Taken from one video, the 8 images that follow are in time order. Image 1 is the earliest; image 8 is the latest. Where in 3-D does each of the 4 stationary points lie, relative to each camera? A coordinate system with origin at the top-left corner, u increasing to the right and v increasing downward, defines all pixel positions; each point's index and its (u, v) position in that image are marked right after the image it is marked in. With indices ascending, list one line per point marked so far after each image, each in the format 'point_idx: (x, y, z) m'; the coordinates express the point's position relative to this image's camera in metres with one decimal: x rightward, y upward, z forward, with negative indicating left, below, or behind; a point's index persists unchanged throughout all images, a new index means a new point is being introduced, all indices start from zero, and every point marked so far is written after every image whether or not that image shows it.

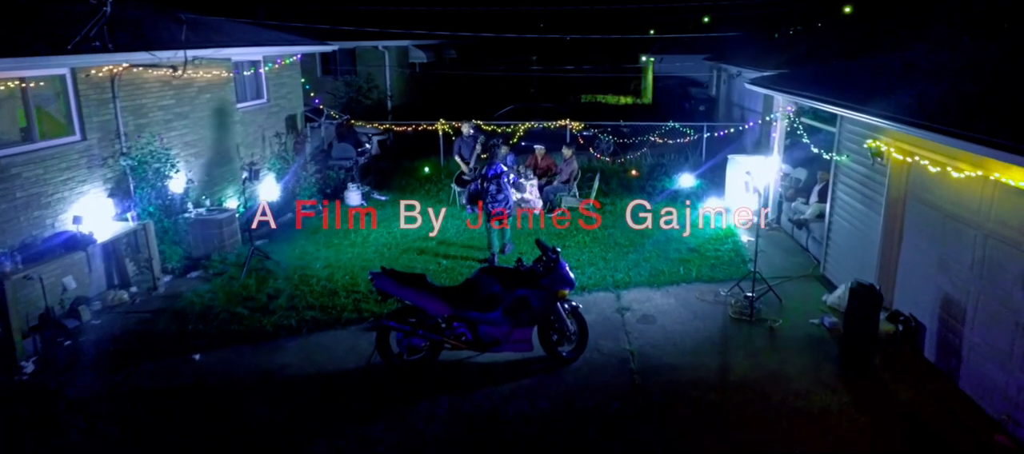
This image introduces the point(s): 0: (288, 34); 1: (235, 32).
0: (-5.4, +4.6, +14.8) m
1: (-5.8, +4.1, +13.1) m
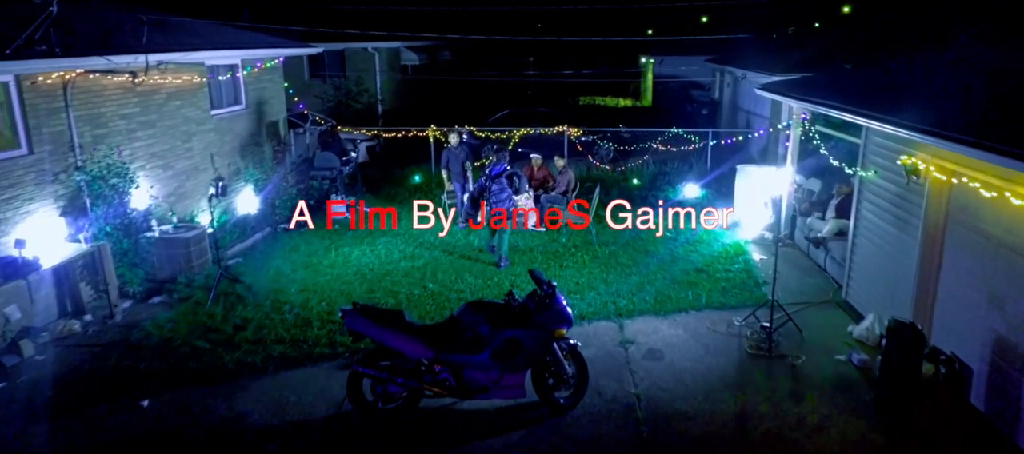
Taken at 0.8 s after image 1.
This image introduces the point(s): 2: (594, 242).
0: (-5.5, +4.3, +14.0) m
1: (-6.0, +3.8, +12.3) m
2: (+1.4, -0.3, +10.5) m
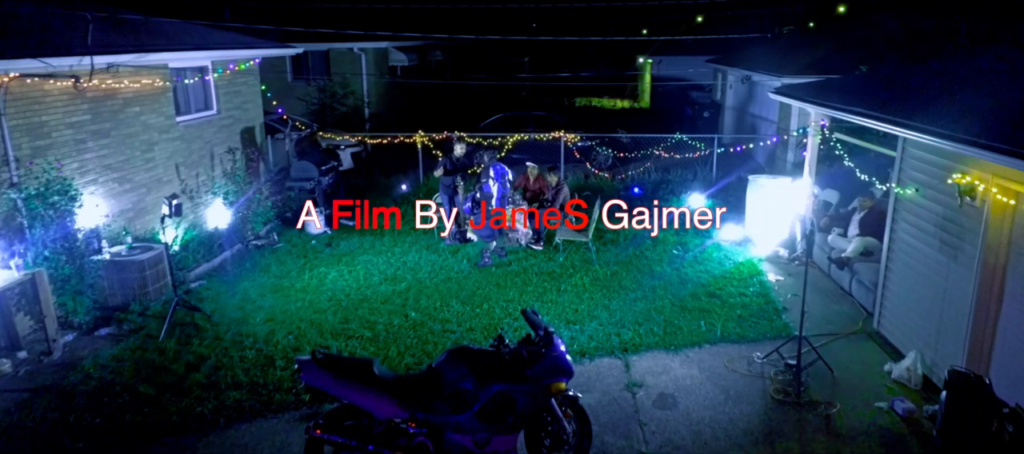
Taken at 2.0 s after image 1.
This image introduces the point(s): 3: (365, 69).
0: (-5.7, +4.0, +13.0) m
1: (-6.1, +3.5, +11.3) m
2: (+1.3, -0.5, +9.6) m
3: (-4.6, +4.9, +19.3) m
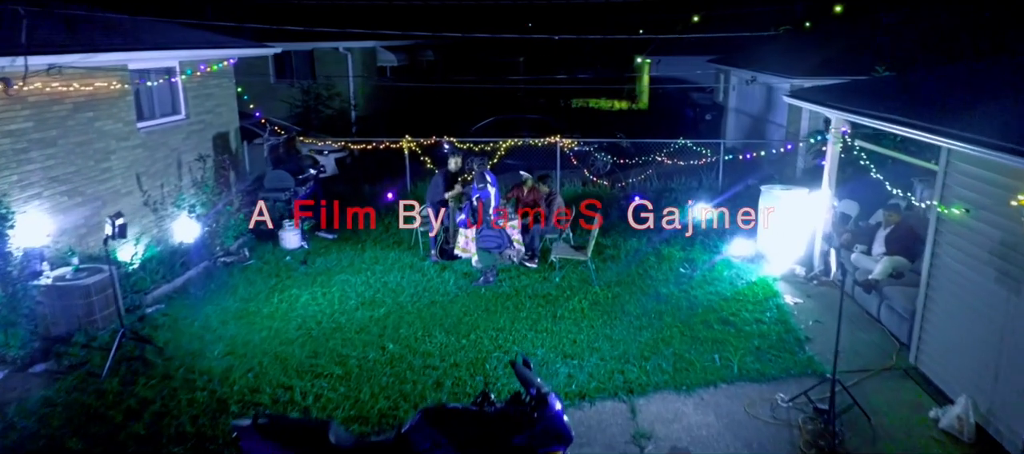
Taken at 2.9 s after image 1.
0: (-5.8, +3.8, +12.1) m
1: (-6.3, +3.3, +10.4) m
2: (+1.1, -0.8, +8.7) m
3: (-4.8, +4.7, +18.4) m
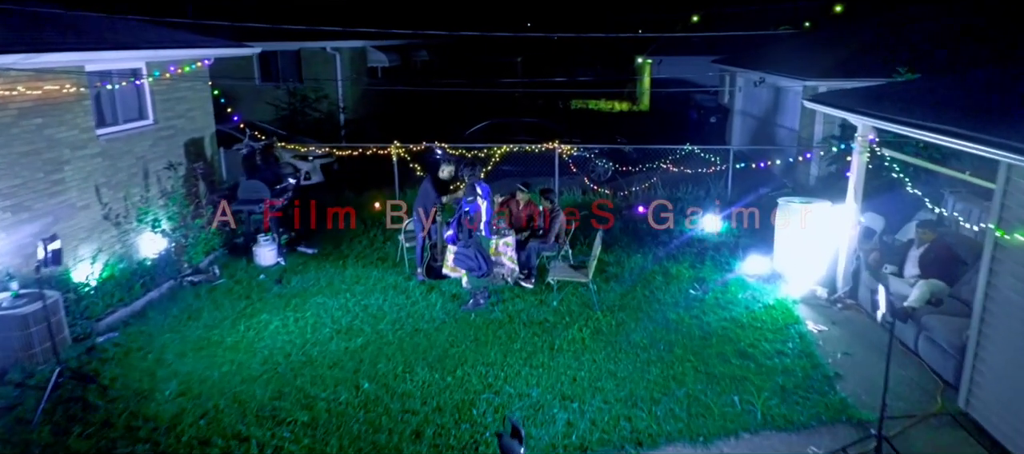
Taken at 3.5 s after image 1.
0: (-5.9, +3.5, +11.3) m
1: (-6.4, +3.0, +9.5) m
2: (+1.0, -1.0, +7.9) m
3: (-4.9, +4.4, +17.6) m
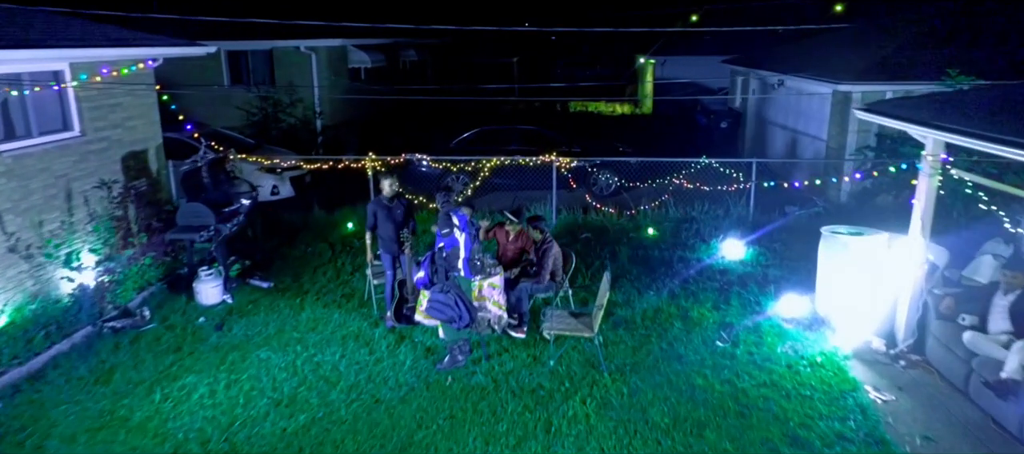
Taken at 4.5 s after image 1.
0: (-6.1, +3.1, +9.7) m
1: (-6.5, +2.6, +8.0) m
2: (+0.9, -1.4, +6.3) m
3: (-5.0, +4.0, +16.1) m
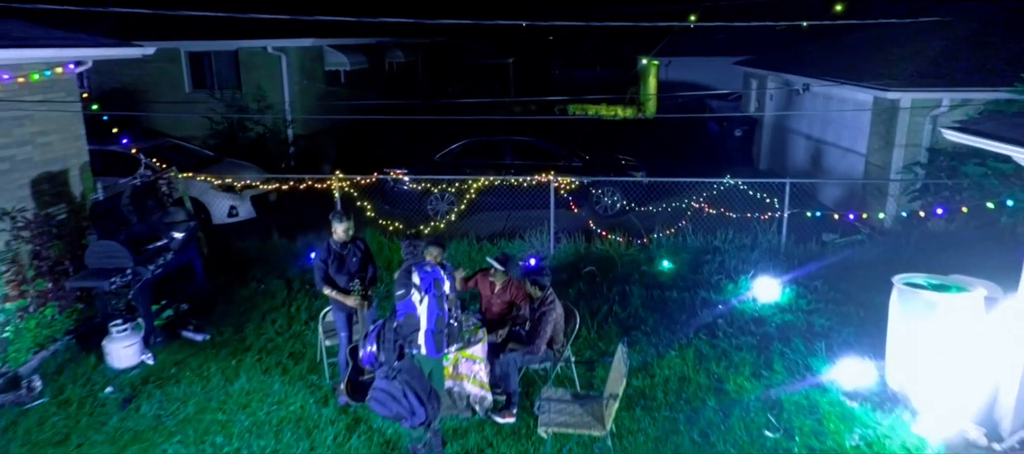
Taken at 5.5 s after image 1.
0: (-6.2, +2.6, +8.1) m
1: (-6.6, +2.1, +6.4) m
2: (+0.8, -1.9, +4.7) m
3: (-5.2, +3.5, +14.4) m
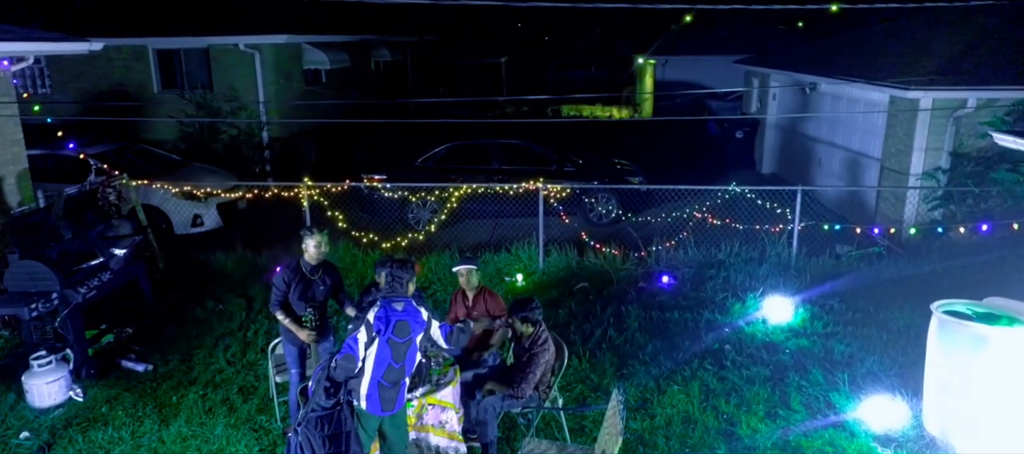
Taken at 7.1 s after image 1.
0: (-6.4, +2.4, +7.2) m
1: (-6.8, +1.9, +5.5) m
2: (+0.6, -2.0, +3.9) m
3: (-5.5, +3.3, +13.6) m
